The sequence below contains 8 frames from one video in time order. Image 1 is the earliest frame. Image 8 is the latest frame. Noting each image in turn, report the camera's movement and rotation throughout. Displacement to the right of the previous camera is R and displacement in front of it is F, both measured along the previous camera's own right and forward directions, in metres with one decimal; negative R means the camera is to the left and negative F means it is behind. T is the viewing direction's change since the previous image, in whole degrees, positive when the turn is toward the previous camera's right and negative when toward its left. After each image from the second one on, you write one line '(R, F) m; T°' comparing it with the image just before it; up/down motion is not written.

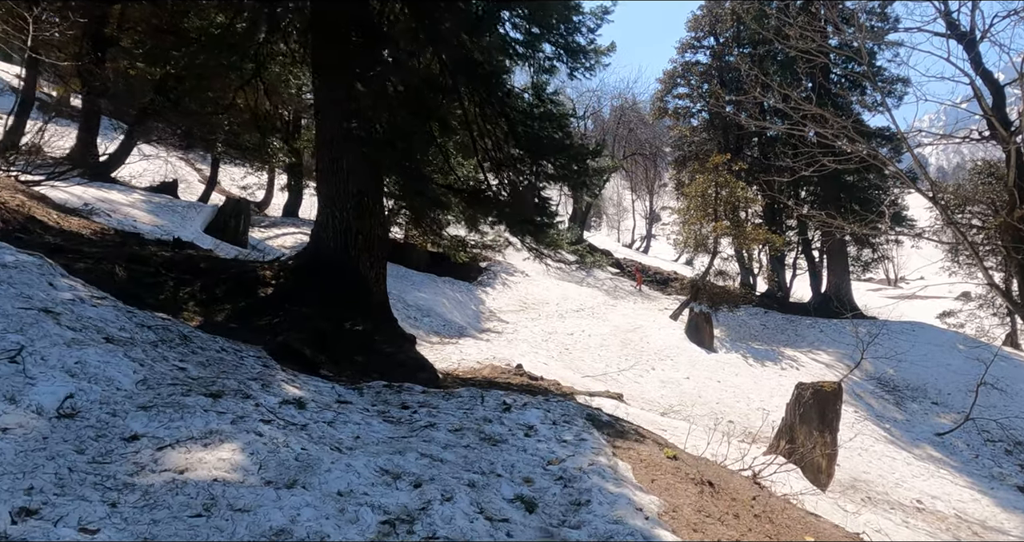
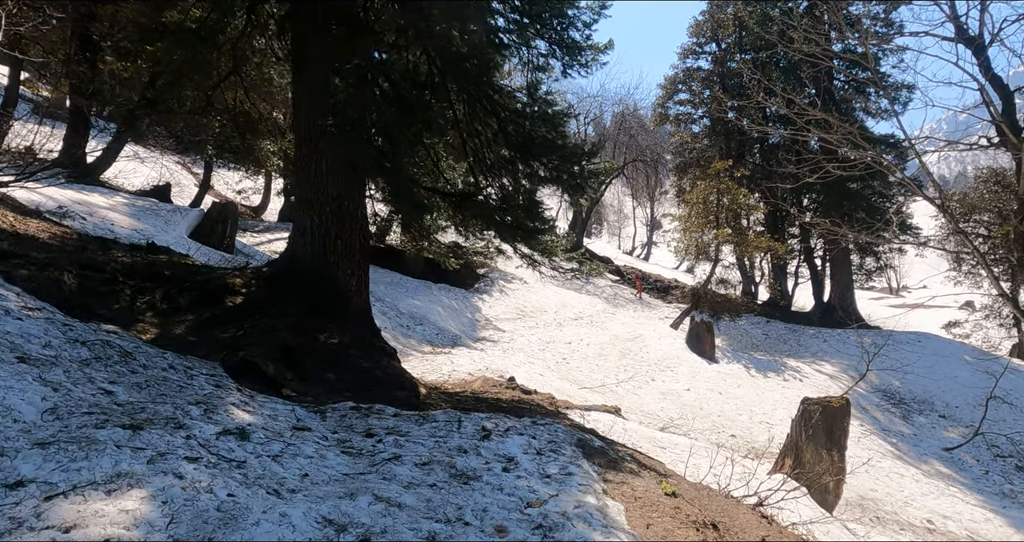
(+0.1, +0.4) m; 0°
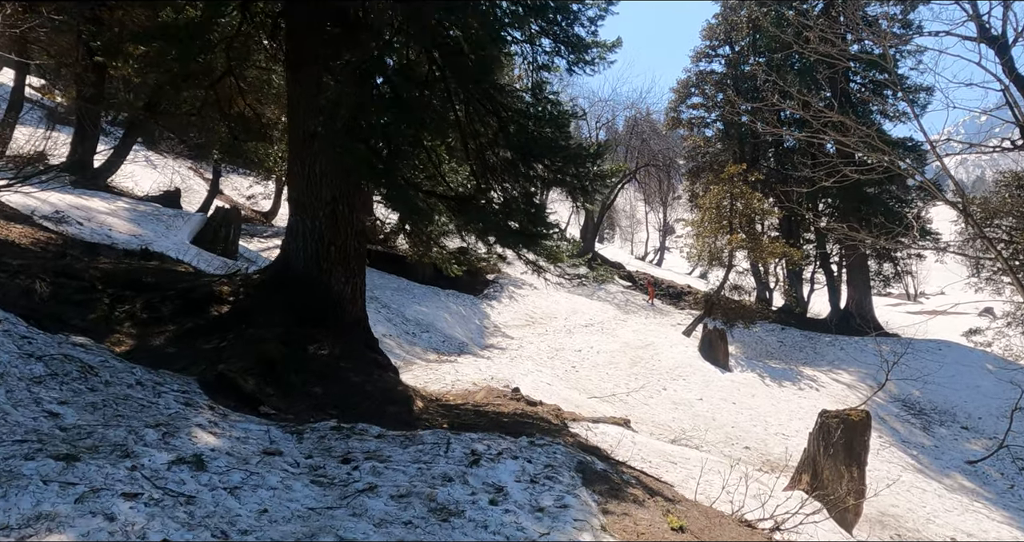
(+0.1, +0.3) m; -1°
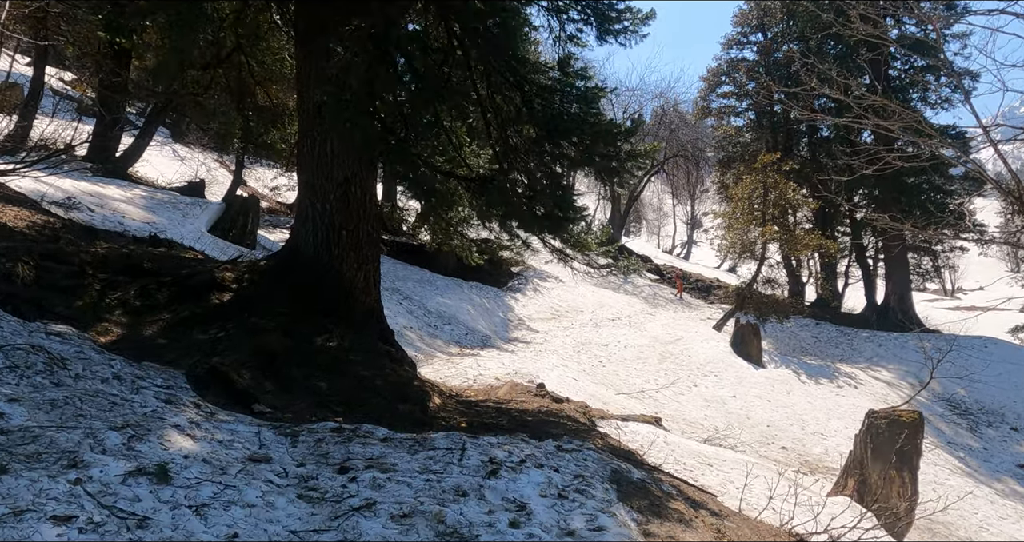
(0.0, +0.5) m; -2°
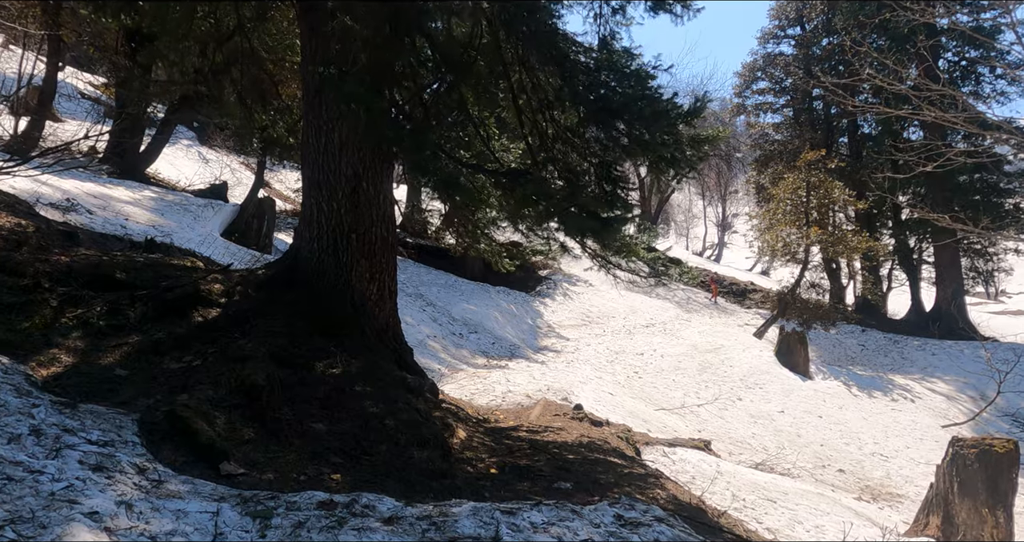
(-0.1, +0.8) m; -2°
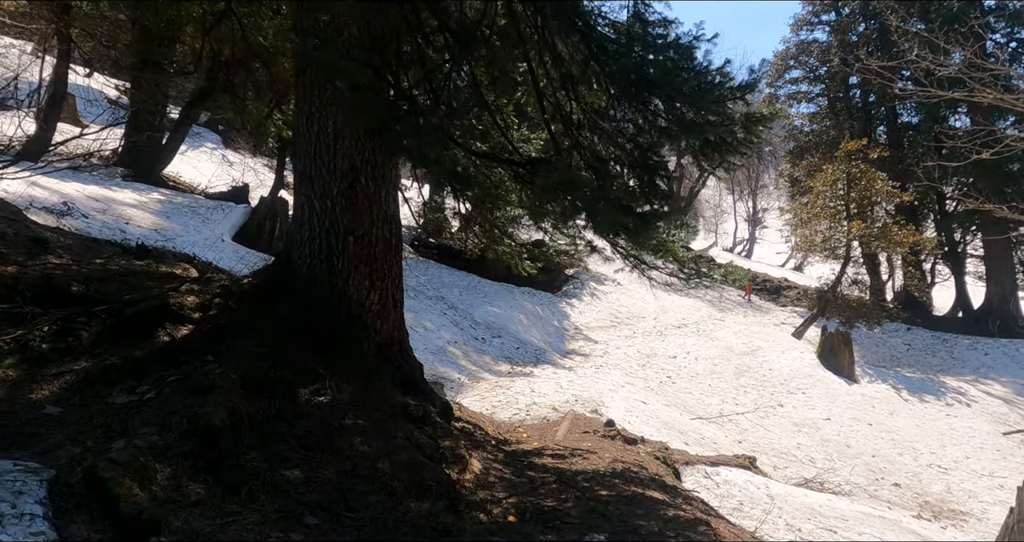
(0.0, +0.6) m; -2°
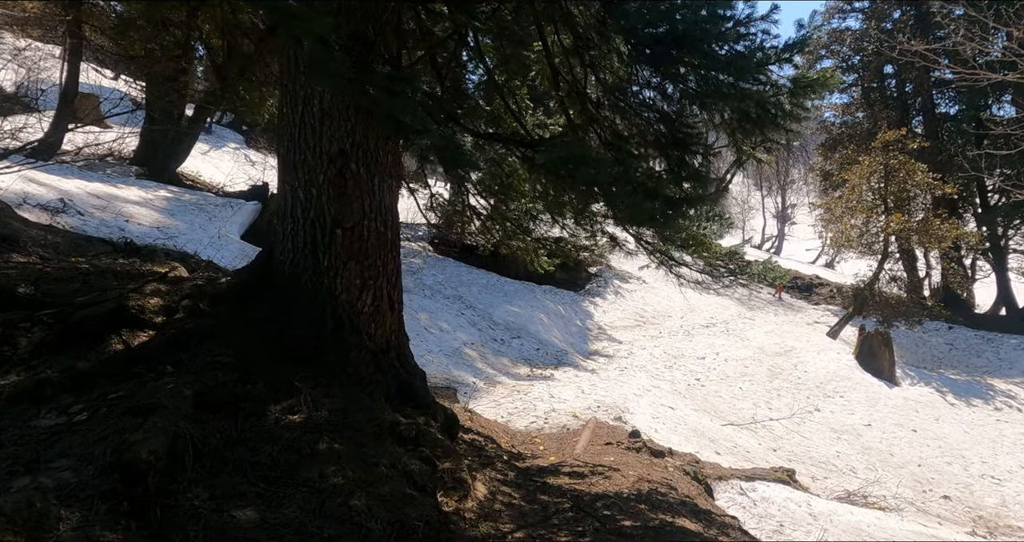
(+0.1, +0.5) m; -2°
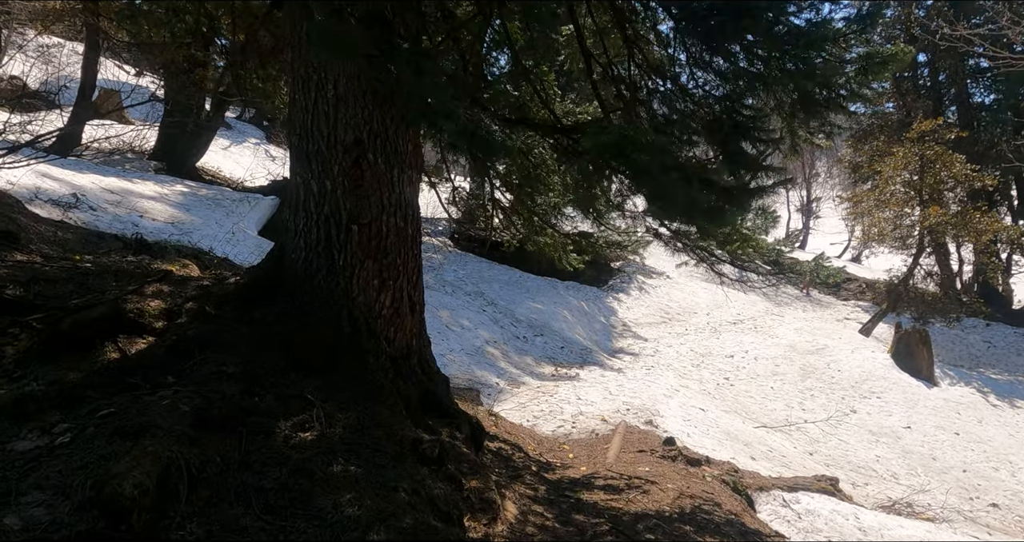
(-0.1, +0.3) m; -2°
